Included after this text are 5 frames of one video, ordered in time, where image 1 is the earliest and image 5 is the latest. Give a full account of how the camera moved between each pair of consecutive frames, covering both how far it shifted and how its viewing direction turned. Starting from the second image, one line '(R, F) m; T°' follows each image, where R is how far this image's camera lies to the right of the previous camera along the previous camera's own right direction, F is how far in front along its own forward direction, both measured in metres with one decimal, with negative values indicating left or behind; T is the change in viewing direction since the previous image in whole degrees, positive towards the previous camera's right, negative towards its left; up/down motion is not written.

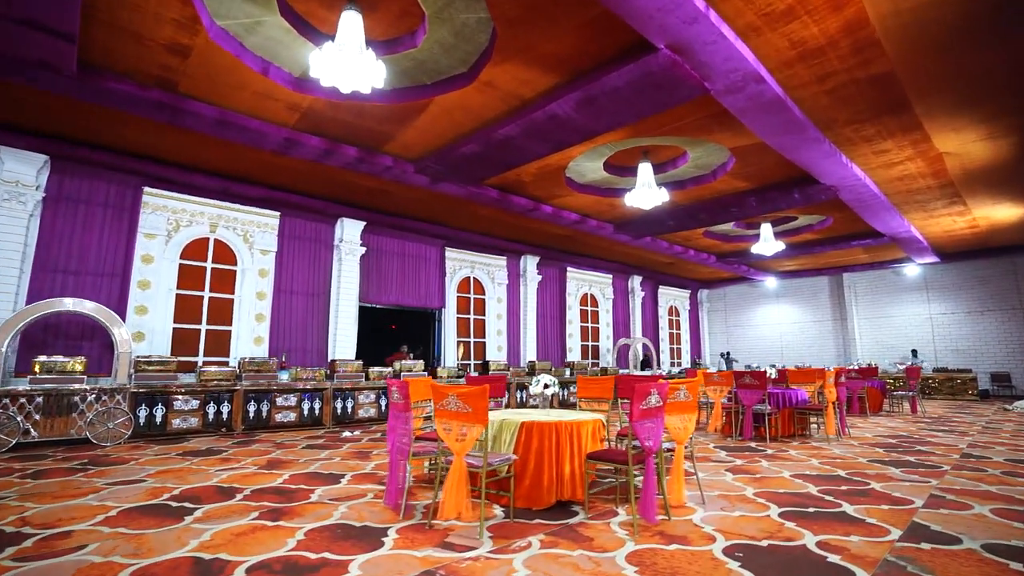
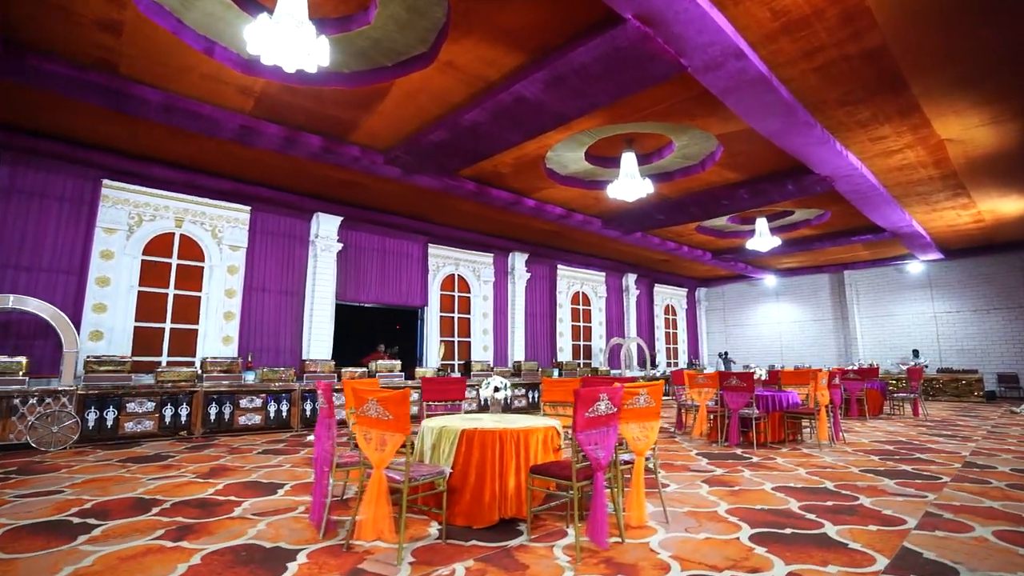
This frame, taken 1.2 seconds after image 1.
(+0.4, +0.4) m; 0°
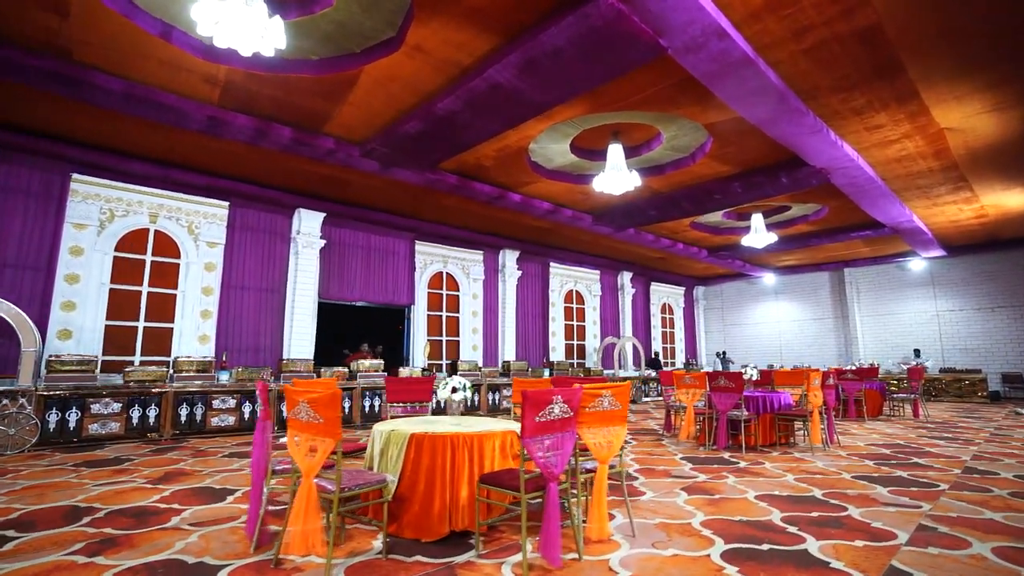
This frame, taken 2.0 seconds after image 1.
(+0.3, +0.3) m; 0°
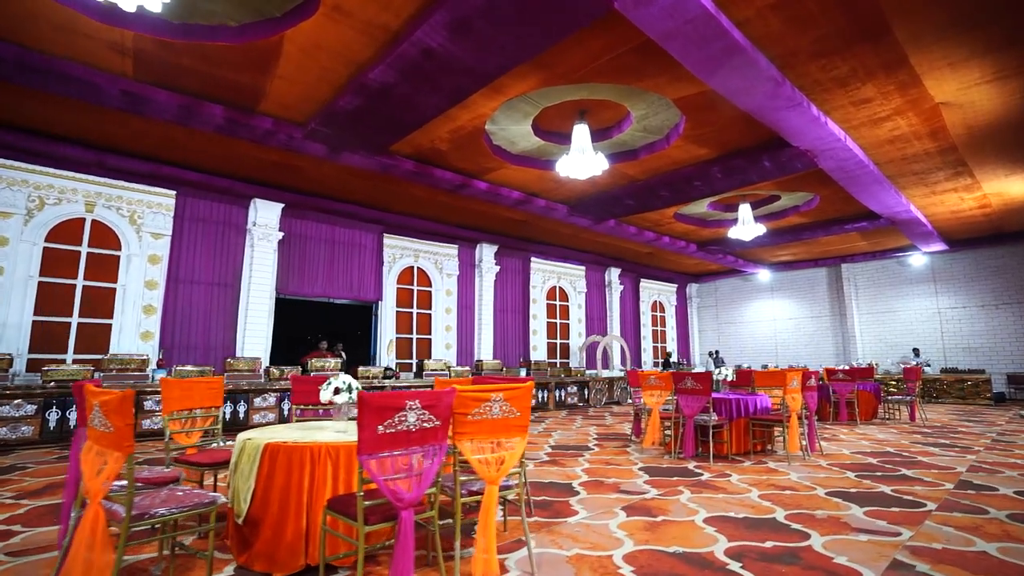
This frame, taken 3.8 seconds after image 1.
(+0.6, +0.5) m; 0°
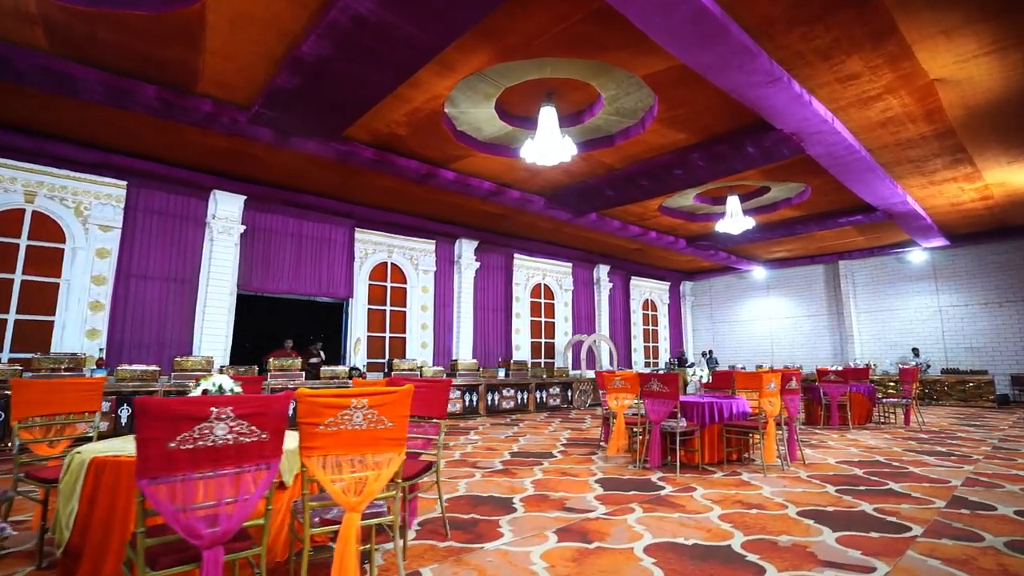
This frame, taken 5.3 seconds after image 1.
(+0.5, +0.4) m; 0°
